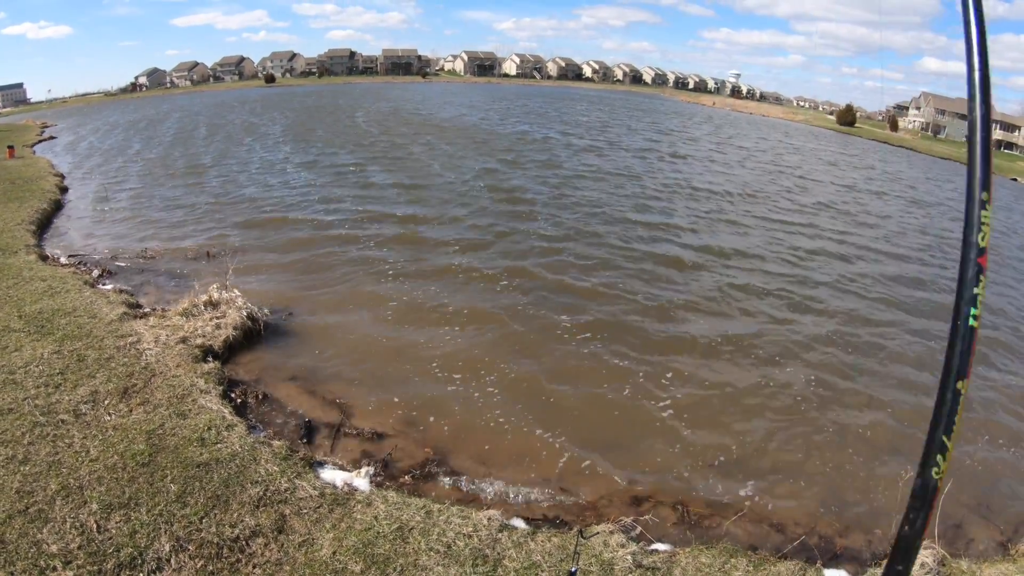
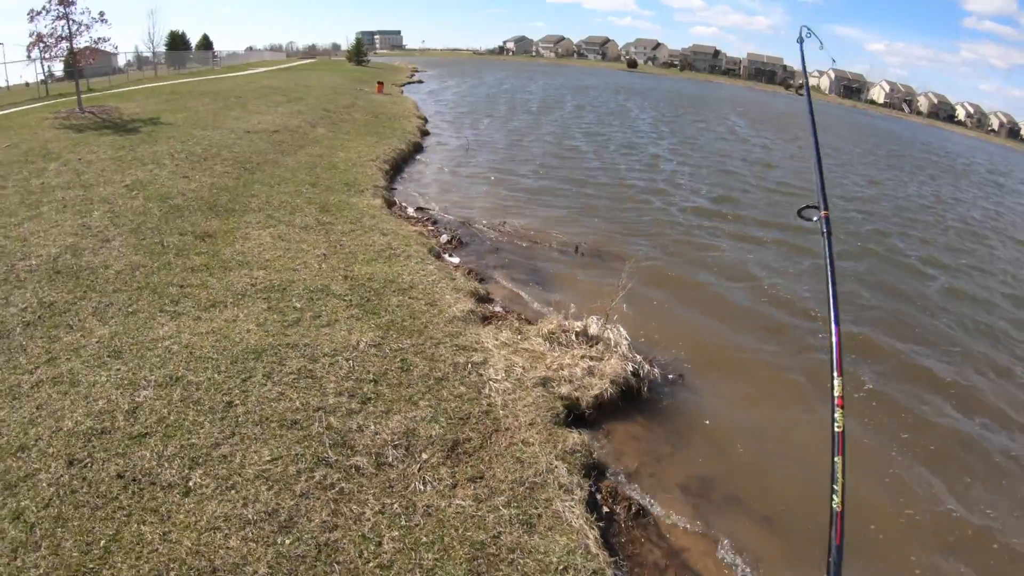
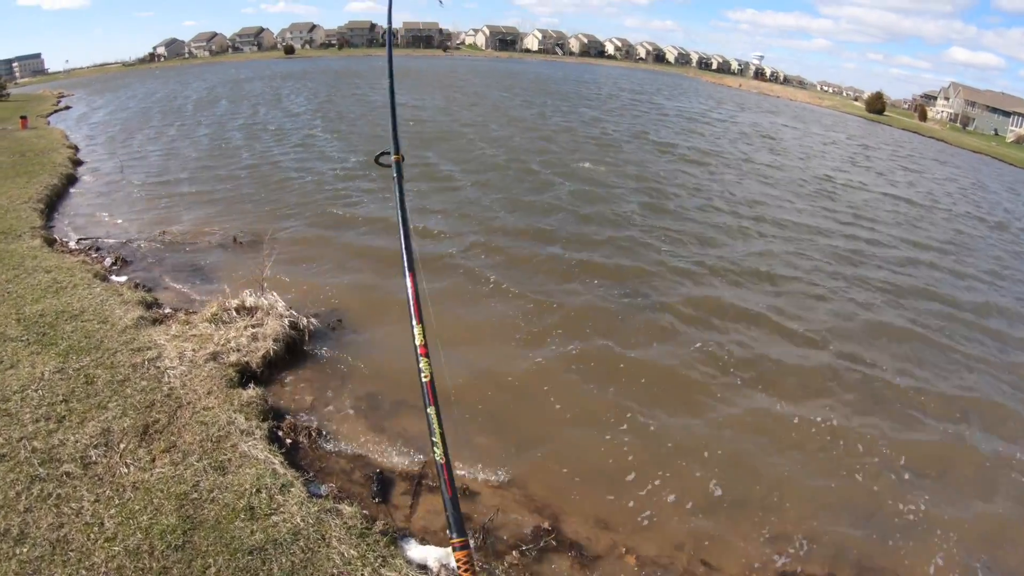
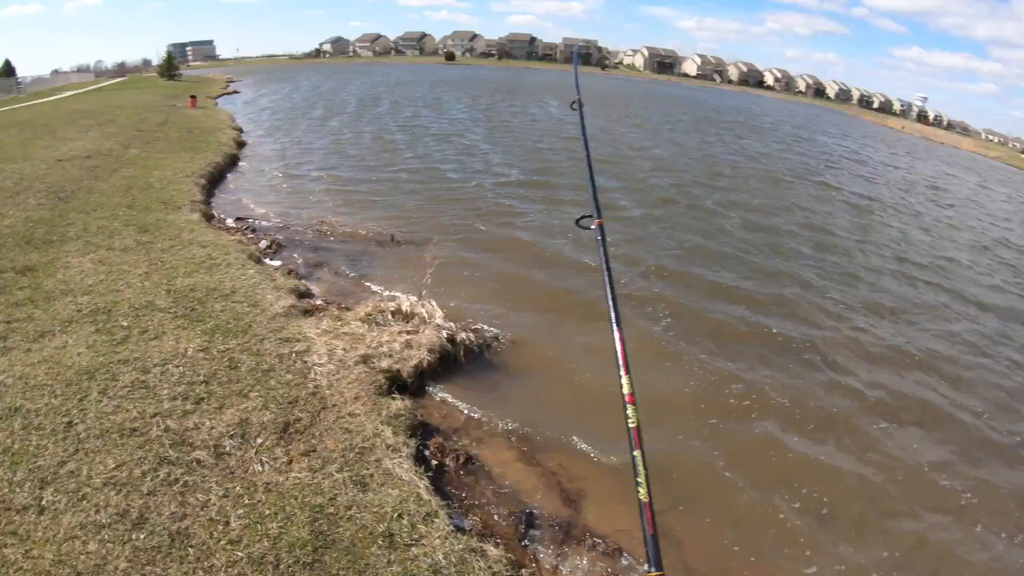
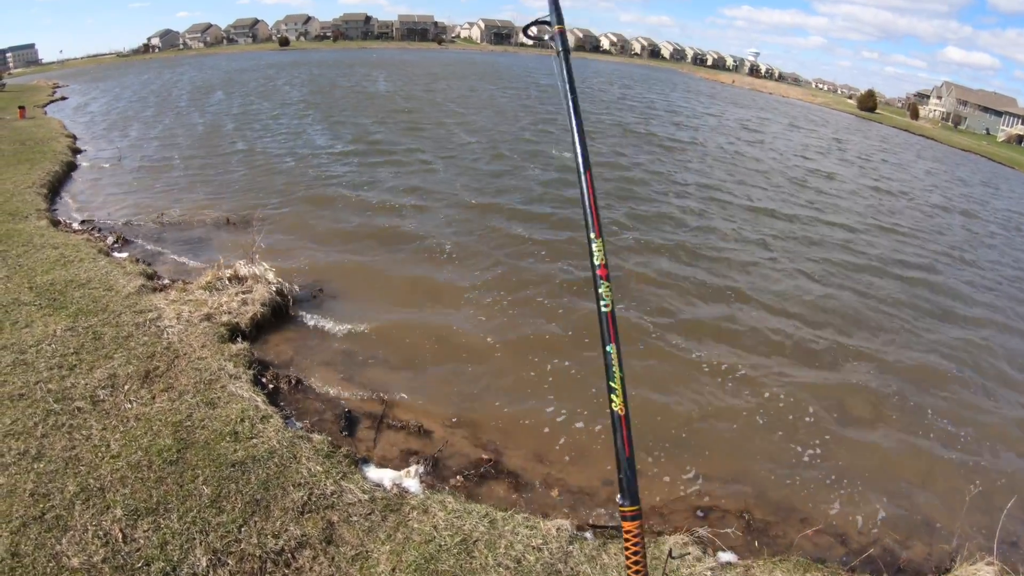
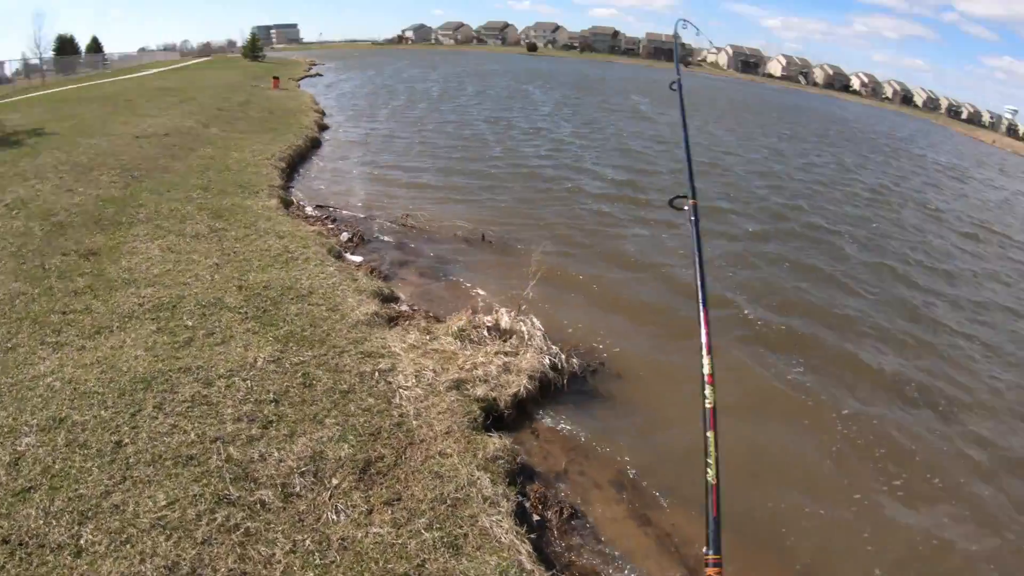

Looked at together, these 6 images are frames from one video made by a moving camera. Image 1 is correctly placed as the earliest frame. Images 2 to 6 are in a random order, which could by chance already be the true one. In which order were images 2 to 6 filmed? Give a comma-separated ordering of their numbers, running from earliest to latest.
5, 3, 4, 2, 6
